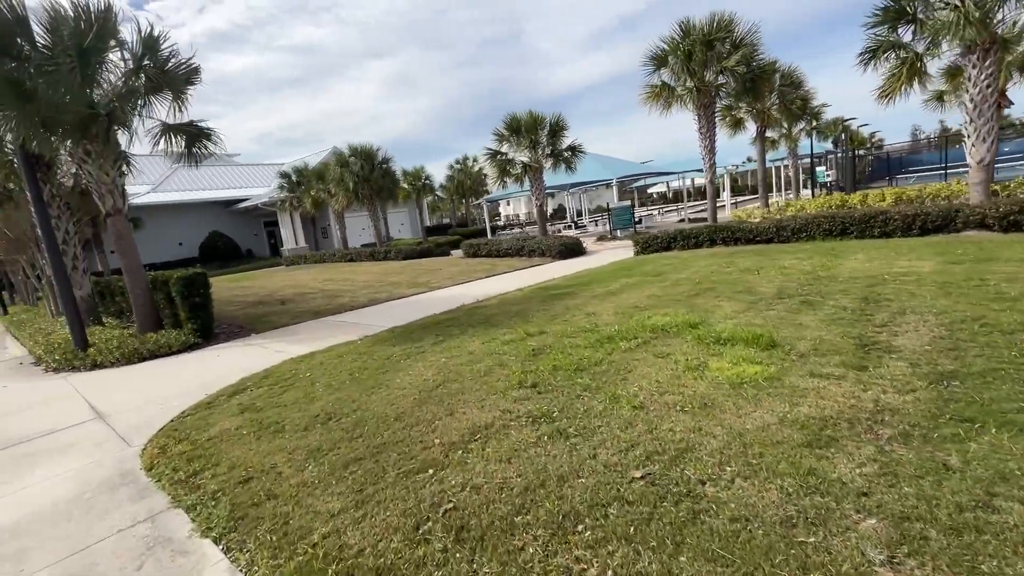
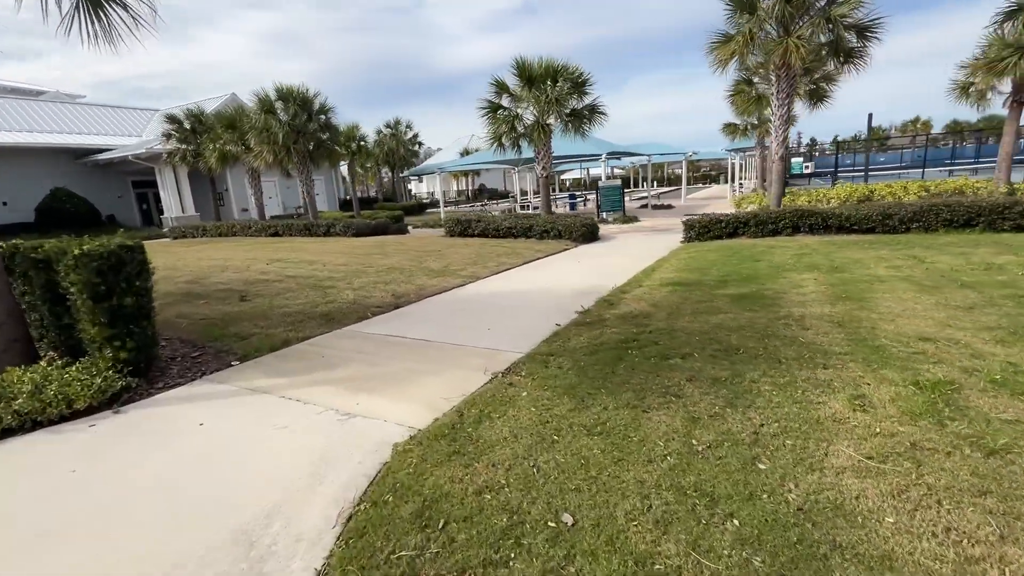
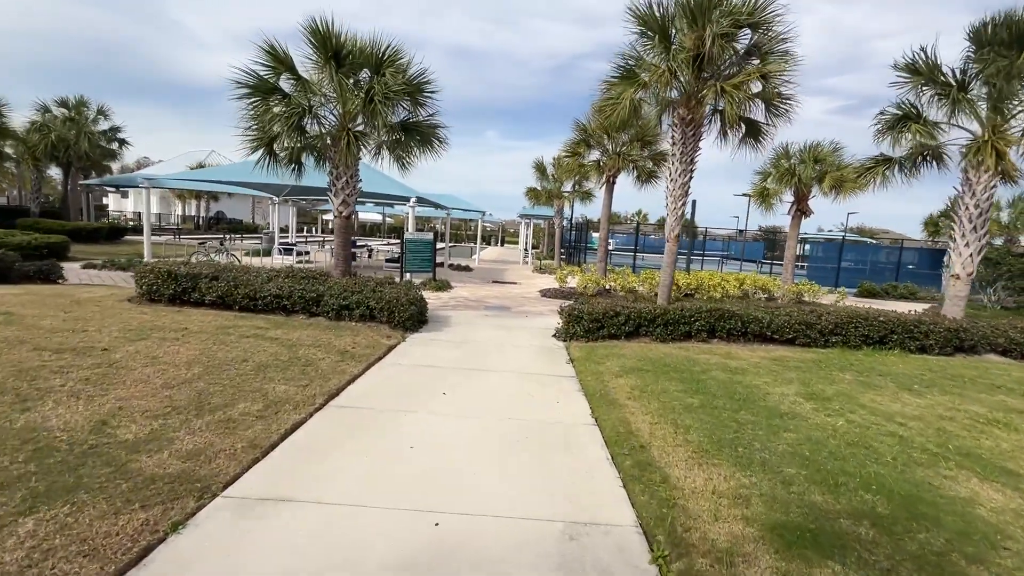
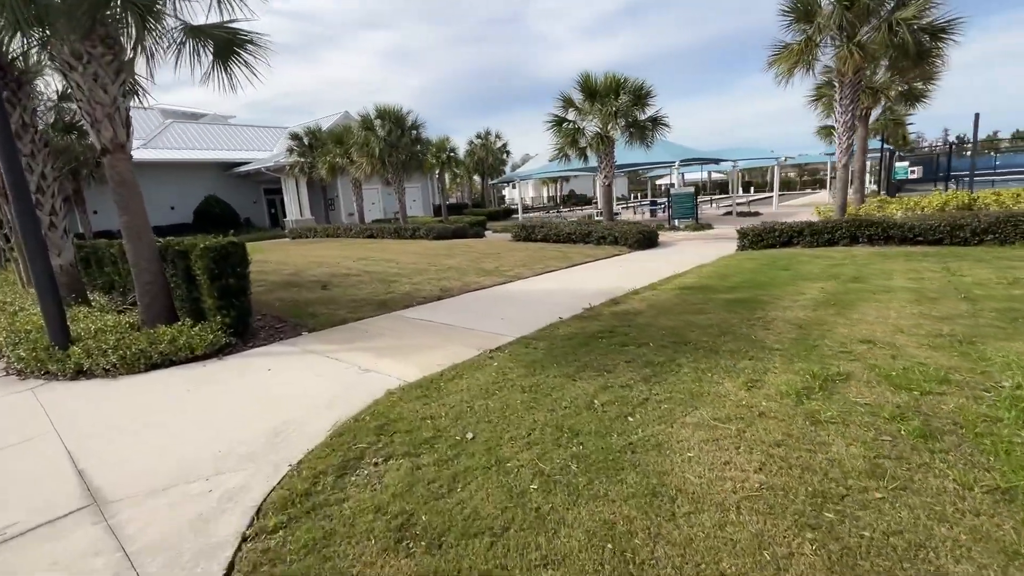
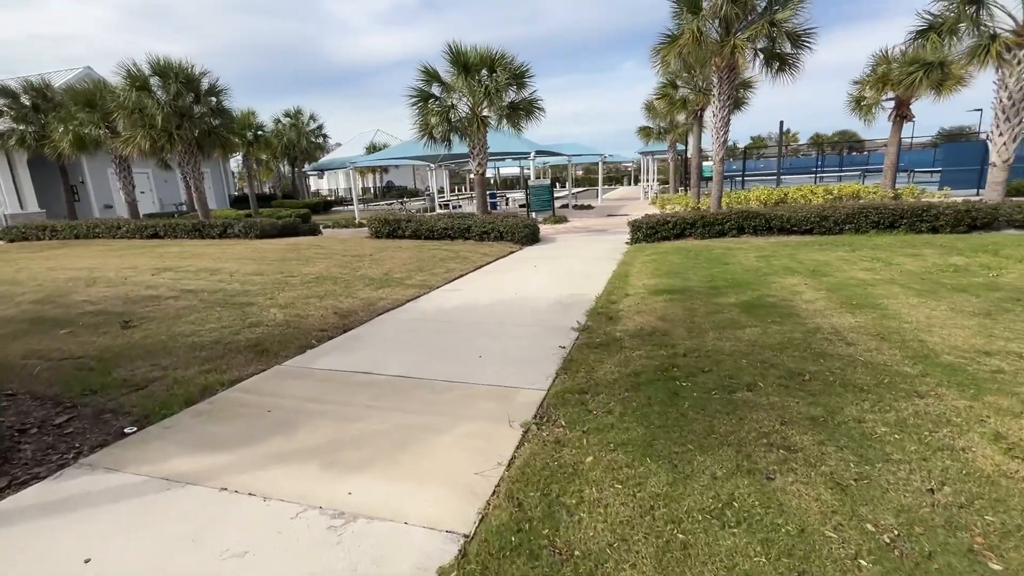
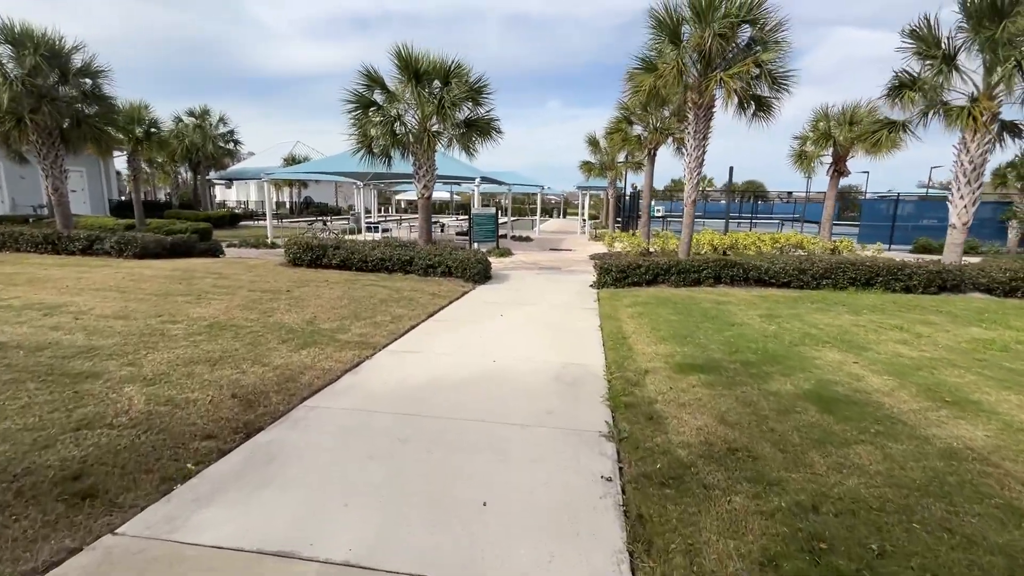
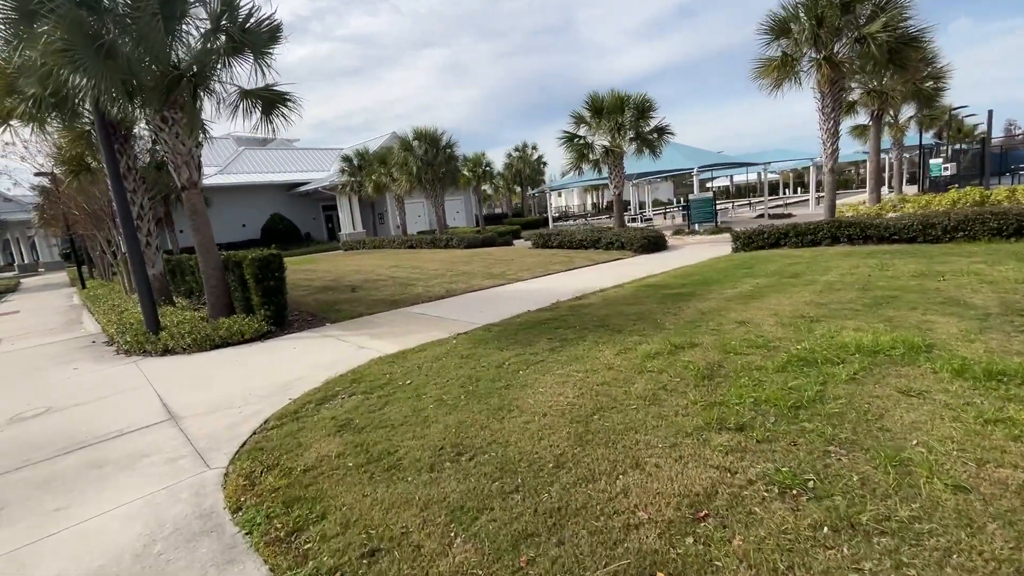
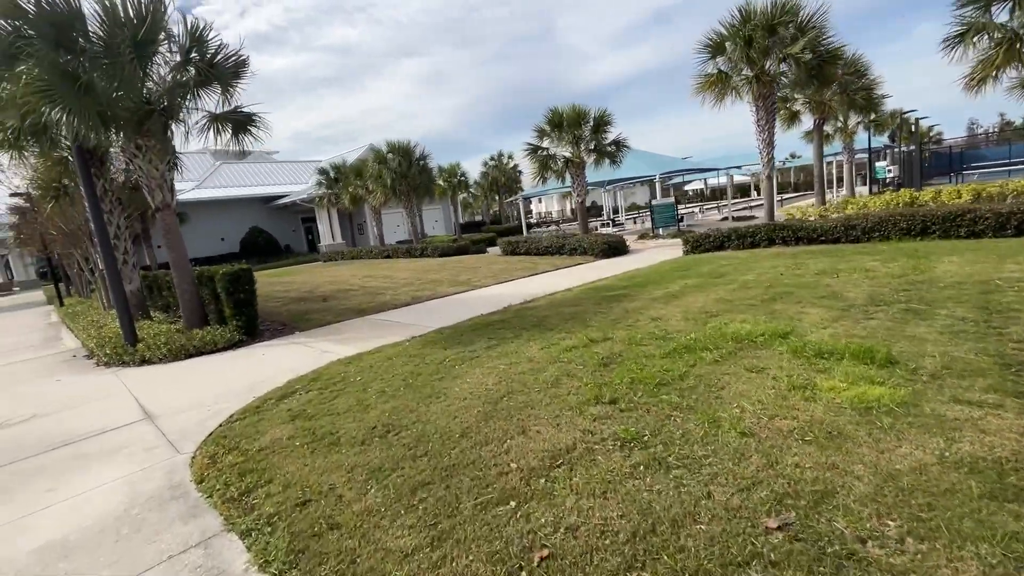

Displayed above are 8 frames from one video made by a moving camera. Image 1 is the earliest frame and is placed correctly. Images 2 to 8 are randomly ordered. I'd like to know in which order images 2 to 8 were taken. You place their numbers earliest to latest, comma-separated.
8, 7, 4, 2, 5, 6, 3
